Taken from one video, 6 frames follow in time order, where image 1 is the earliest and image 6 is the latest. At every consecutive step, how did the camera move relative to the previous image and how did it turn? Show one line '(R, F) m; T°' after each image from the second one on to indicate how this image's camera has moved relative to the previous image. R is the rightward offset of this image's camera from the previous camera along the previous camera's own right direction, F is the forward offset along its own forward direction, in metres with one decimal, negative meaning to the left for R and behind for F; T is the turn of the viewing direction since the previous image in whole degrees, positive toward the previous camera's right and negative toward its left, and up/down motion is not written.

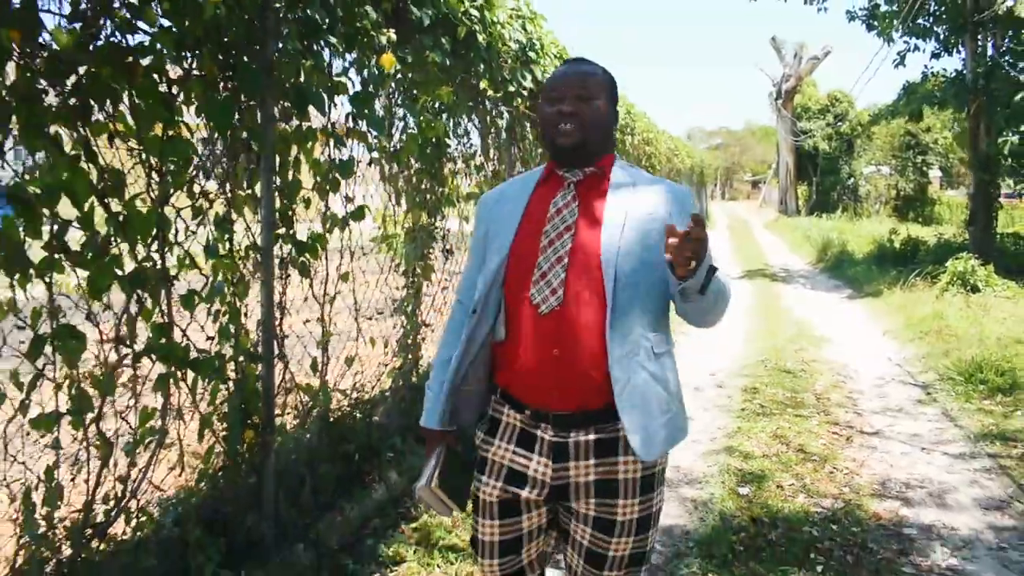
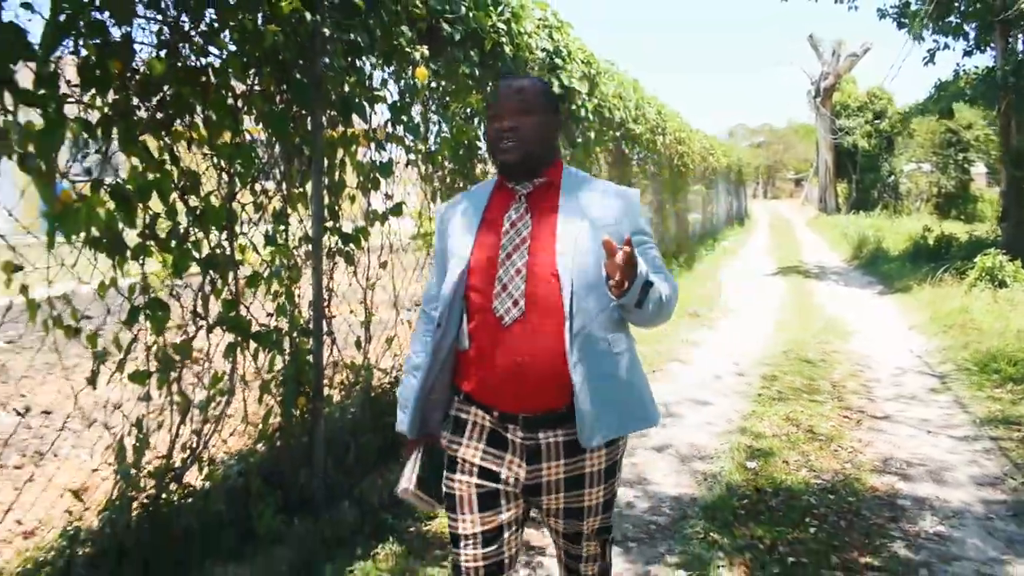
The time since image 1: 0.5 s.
(+0.1, -0.4) m; -2°
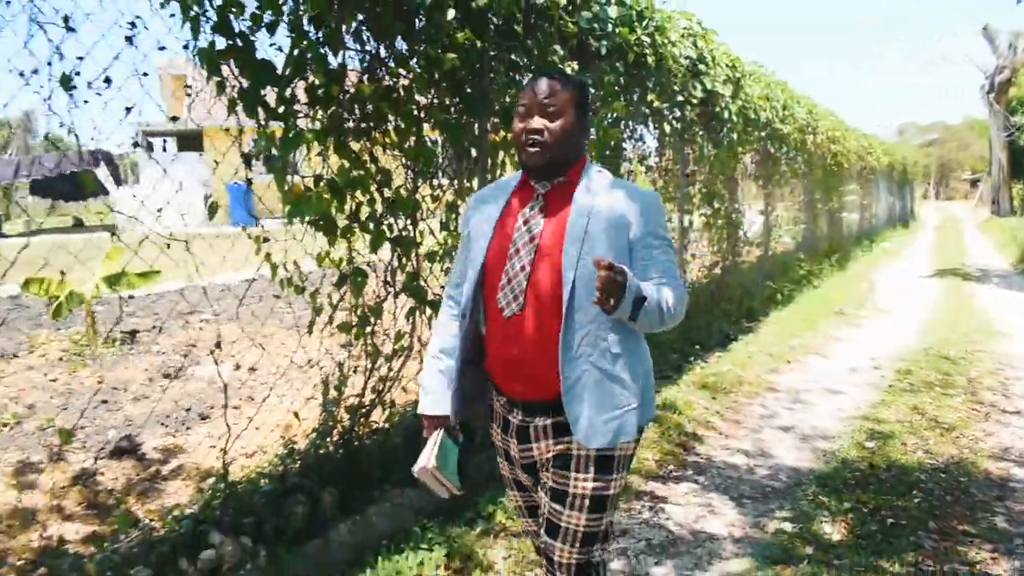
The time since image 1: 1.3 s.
(+0.1, -0.6) m; -9°
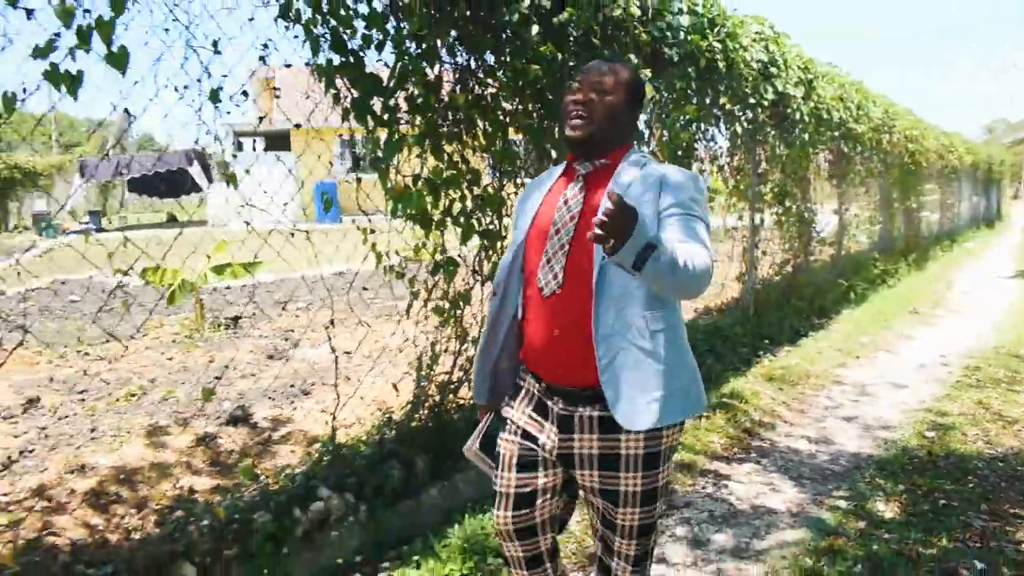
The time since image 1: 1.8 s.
(0.0, -0.3) m; -4°
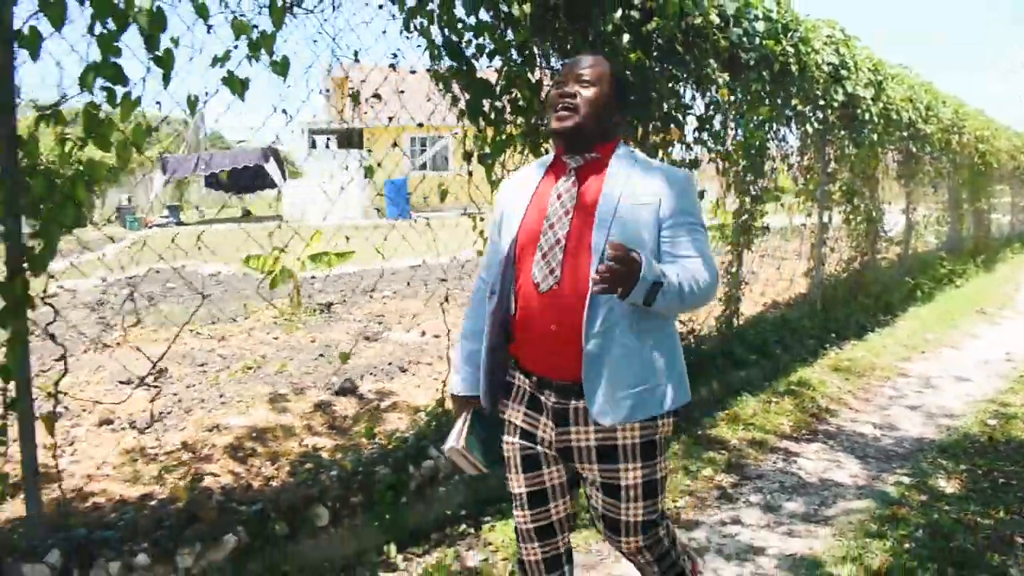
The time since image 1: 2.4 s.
(-0.1, -0.4) m; -3°
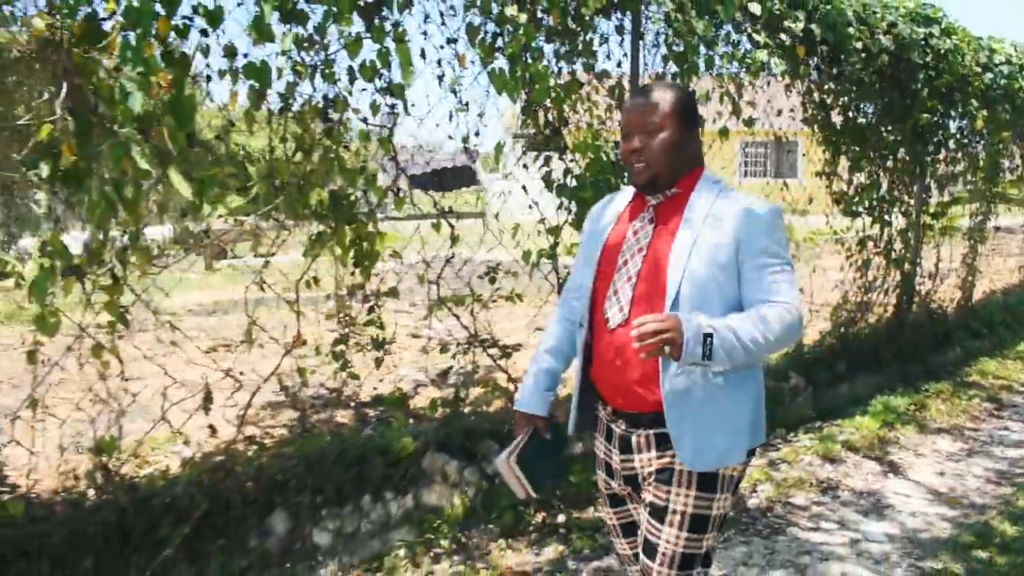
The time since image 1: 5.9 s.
(-1.1, -2.0) m; -8°
